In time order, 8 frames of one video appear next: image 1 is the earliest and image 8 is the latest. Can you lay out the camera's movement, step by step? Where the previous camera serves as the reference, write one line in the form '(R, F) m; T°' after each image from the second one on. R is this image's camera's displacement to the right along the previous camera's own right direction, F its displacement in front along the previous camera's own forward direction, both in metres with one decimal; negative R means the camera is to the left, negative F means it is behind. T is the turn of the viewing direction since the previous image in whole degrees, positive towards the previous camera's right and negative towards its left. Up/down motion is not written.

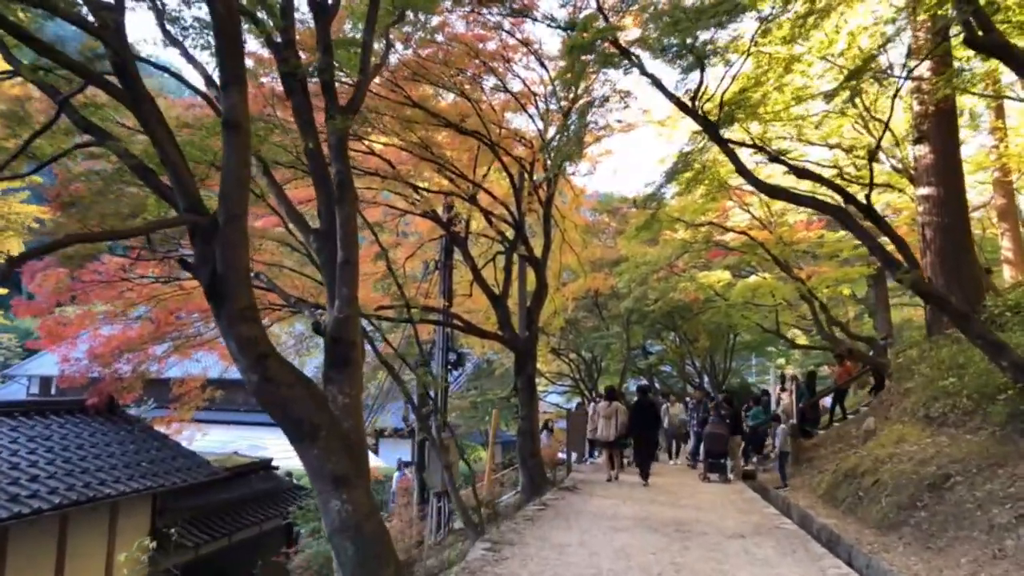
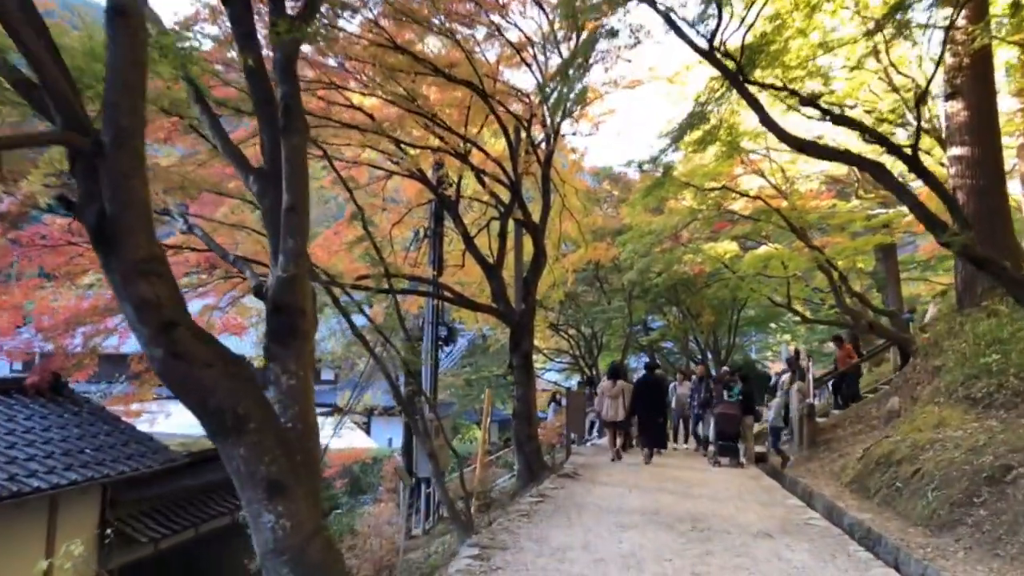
(0.0, +1.1) m; 0°
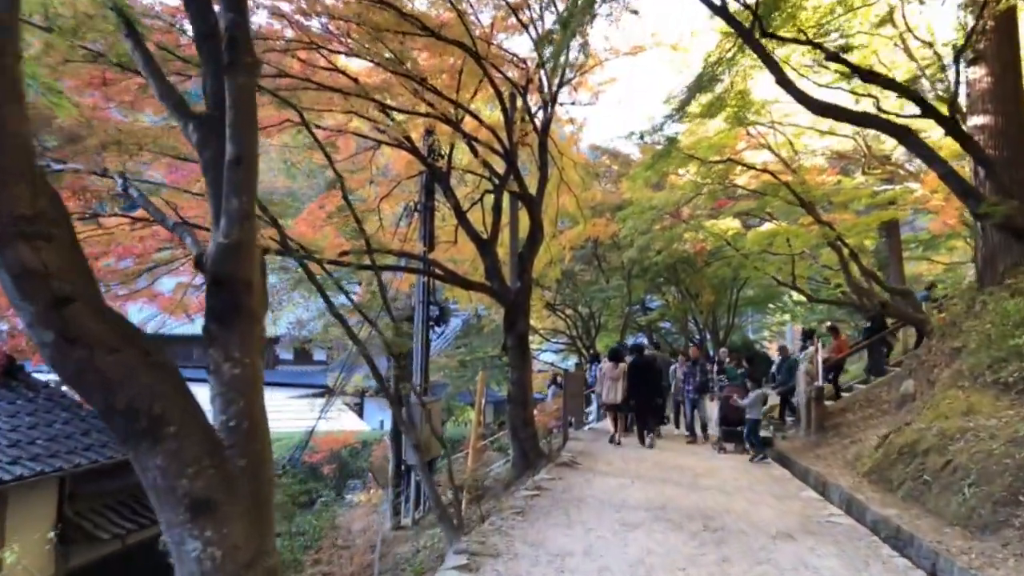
(0.0, +0.7) m; 0°
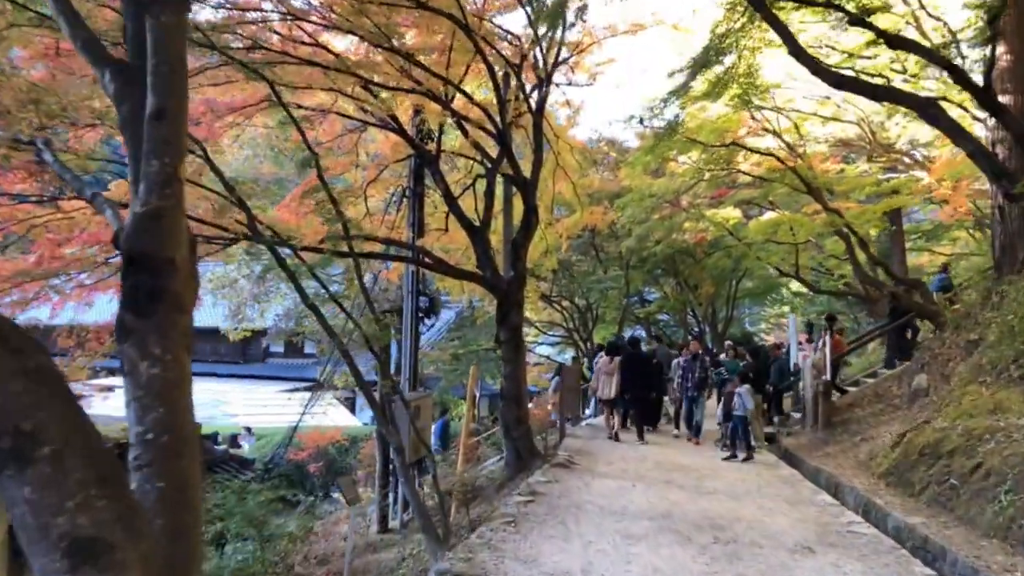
(0.0, +0.6) m; 0°
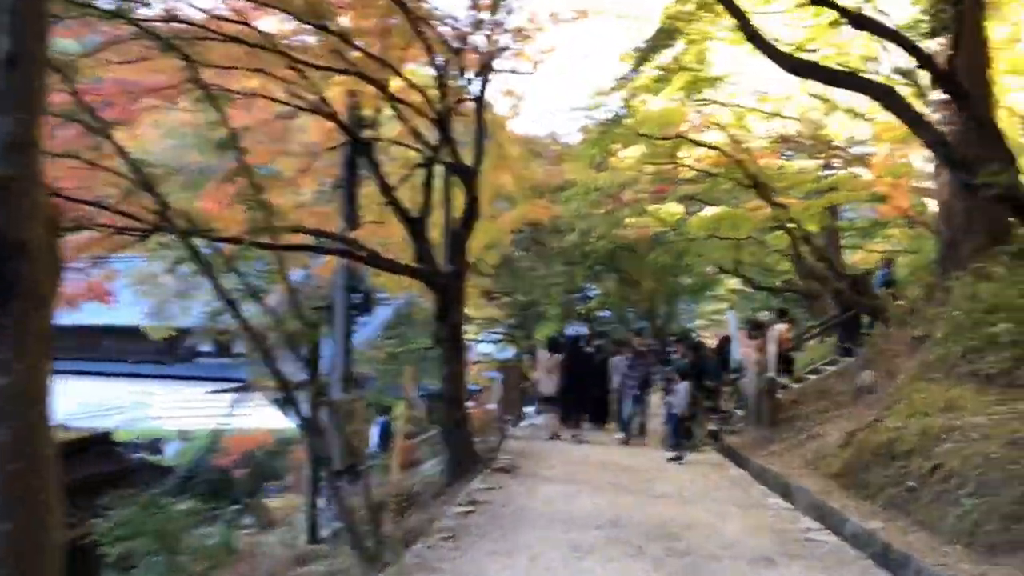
(0.0, +0.5) m; +4°
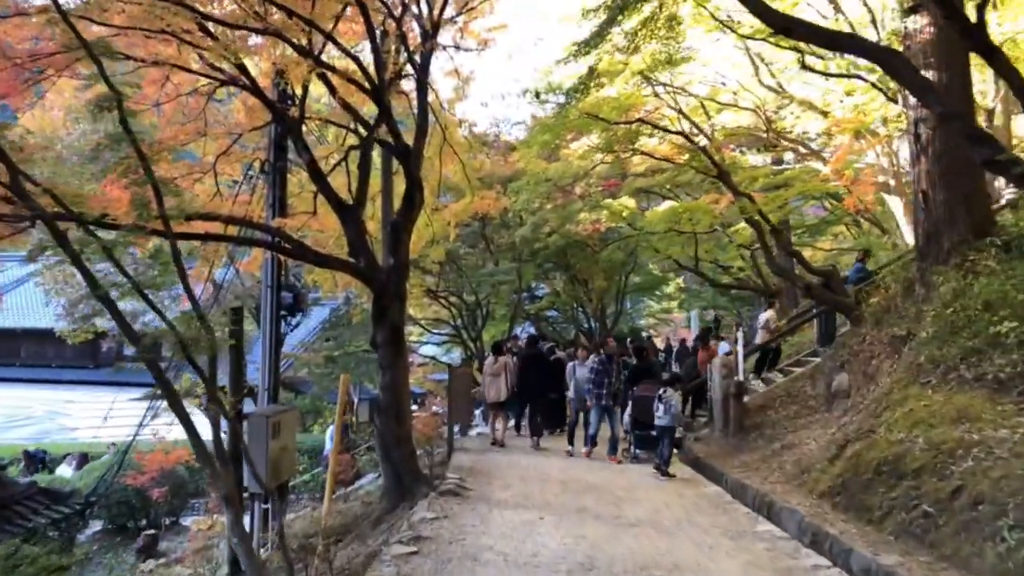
(0.0, +1.1) m; +4°
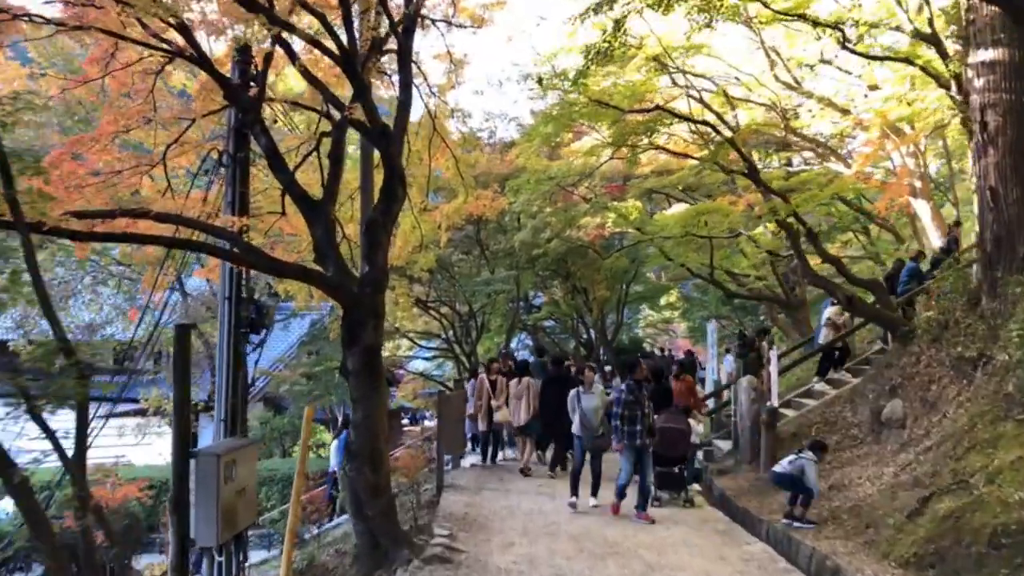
(-0.1, +1.5) m; 0°
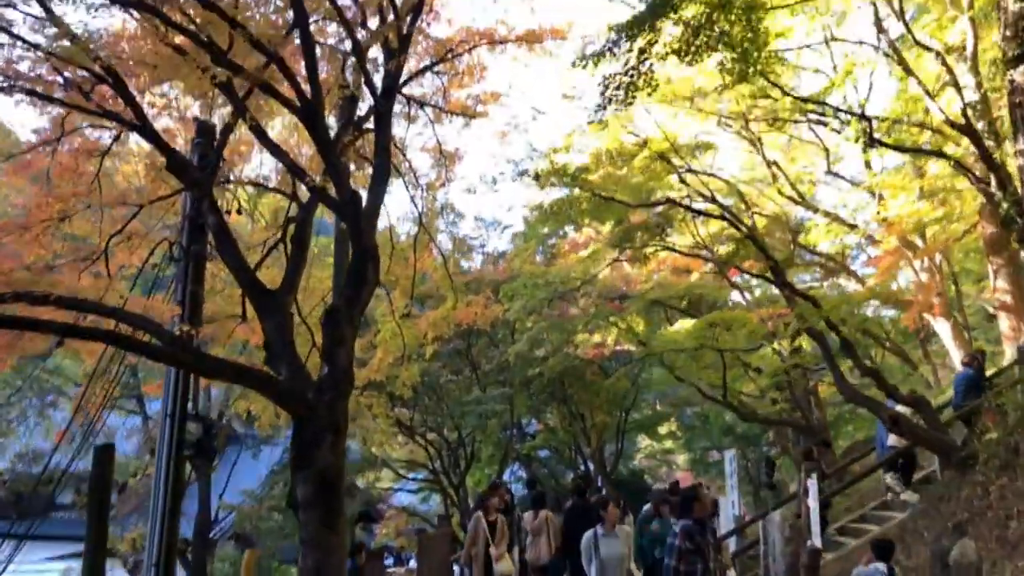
(0.0, +1.3) m; +1°
